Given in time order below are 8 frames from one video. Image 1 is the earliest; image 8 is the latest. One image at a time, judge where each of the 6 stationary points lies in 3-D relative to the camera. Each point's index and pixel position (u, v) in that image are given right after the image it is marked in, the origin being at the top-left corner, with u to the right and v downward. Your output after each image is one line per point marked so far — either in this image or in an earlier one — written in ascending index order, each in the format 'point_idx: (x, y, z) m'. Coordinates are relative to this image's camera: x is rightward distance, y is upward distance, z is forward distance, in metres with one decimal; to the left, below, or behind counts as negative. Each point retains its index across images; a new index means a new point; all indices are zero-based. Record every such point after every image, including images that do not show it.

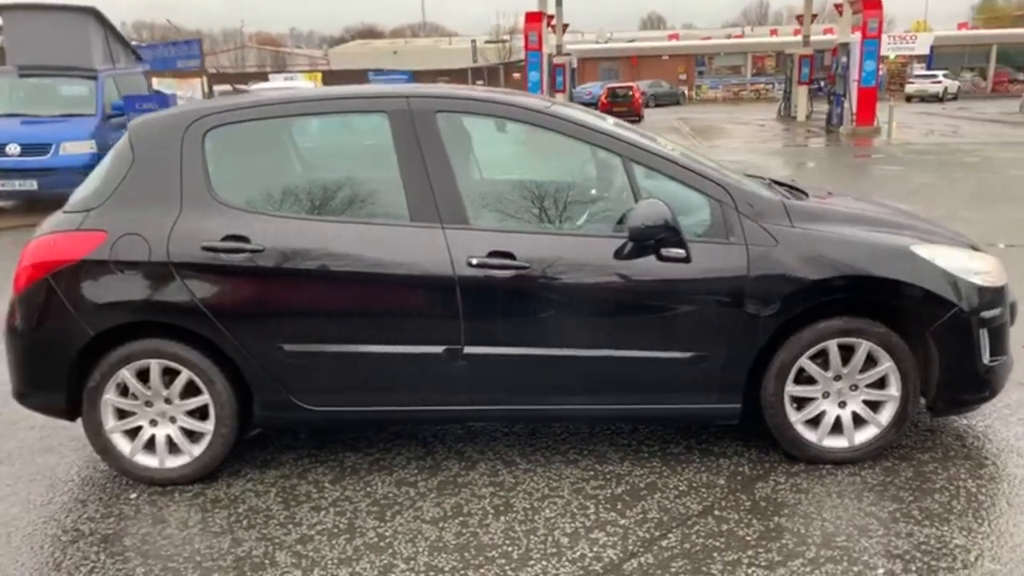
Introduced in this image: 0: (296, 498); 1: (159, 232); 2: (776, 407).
0: (-0.9, -0.9, +3.5) m
1: (-1.5, +0.2, +3.5) m
2: (+1.2, -0.5, +3.6) m
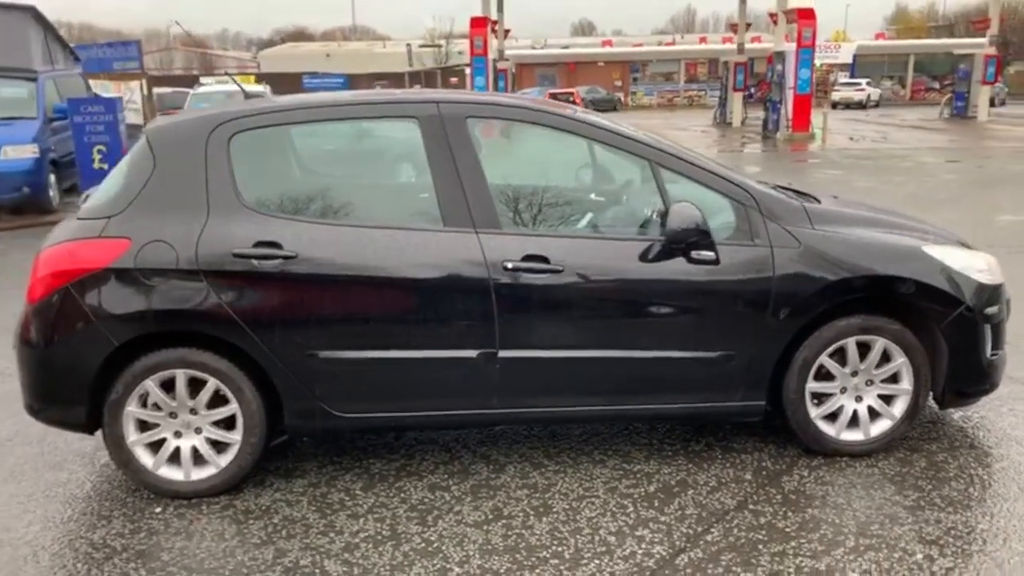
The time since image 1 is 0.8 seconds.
0: (-0.8, -0.9, +3.5) m
1: (-1.3, +0.2, +3.4) m
2: (+1.3, -0.5, +3.7) m
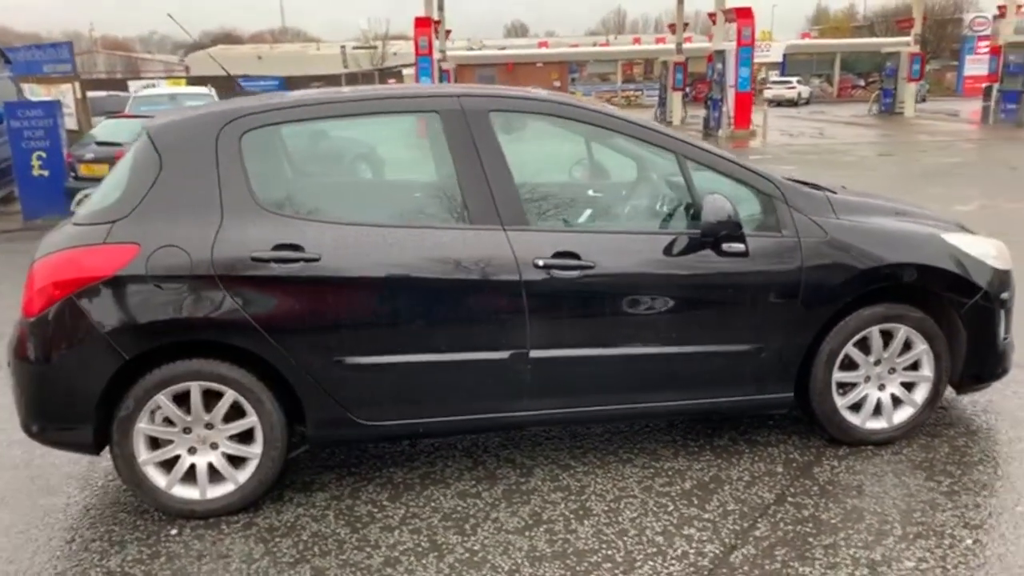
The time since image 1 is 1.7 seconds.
0: (-0.6, -0.9, +3.3) m
1: (-1.2, +0.2, +3.2) m
2: (+1.4, -0.5, +3.7) m
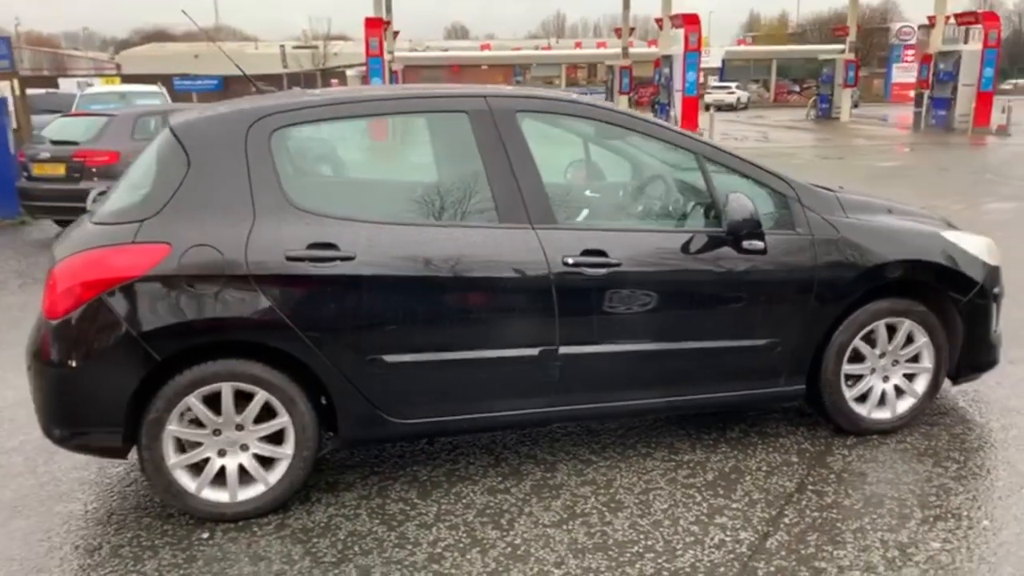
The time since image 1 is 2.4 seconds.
0: (-0.5, -0.9, +3.3) m
1: (-1.1, +0.2, +3.2) m
2: (+1.5, -0.5, +3.9) m
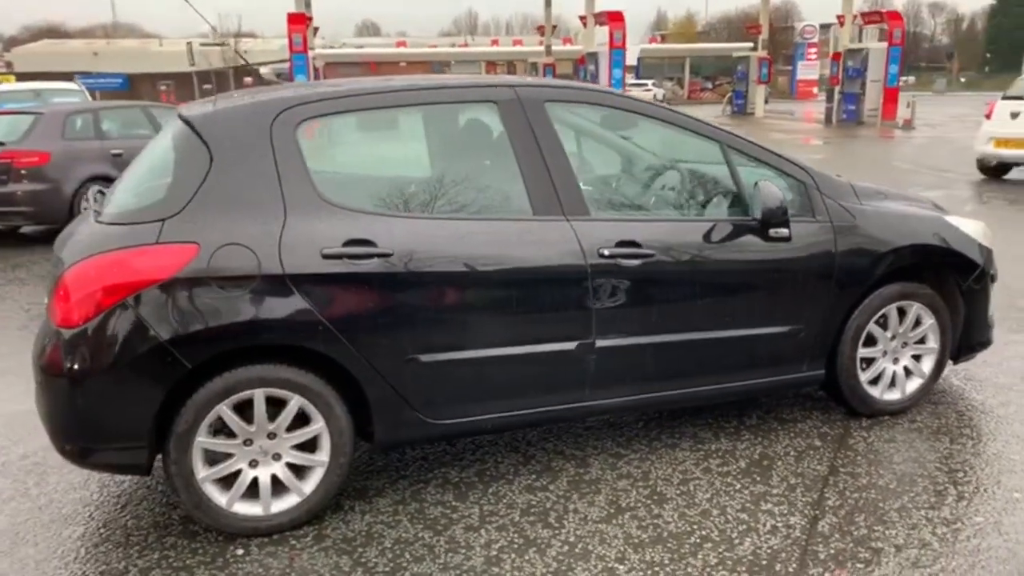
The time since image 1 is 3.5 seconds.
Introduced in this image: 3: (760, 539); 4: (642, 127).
0: (-0.3, -0.9, +3.2) m
1: (-0.9, +0.2, +3.0) m
2: (+1.6, -0.4, +3.9) m
3: (+0.9, -0.9, +3.0) m
4: (+0.6, +0.7, +3.7) m
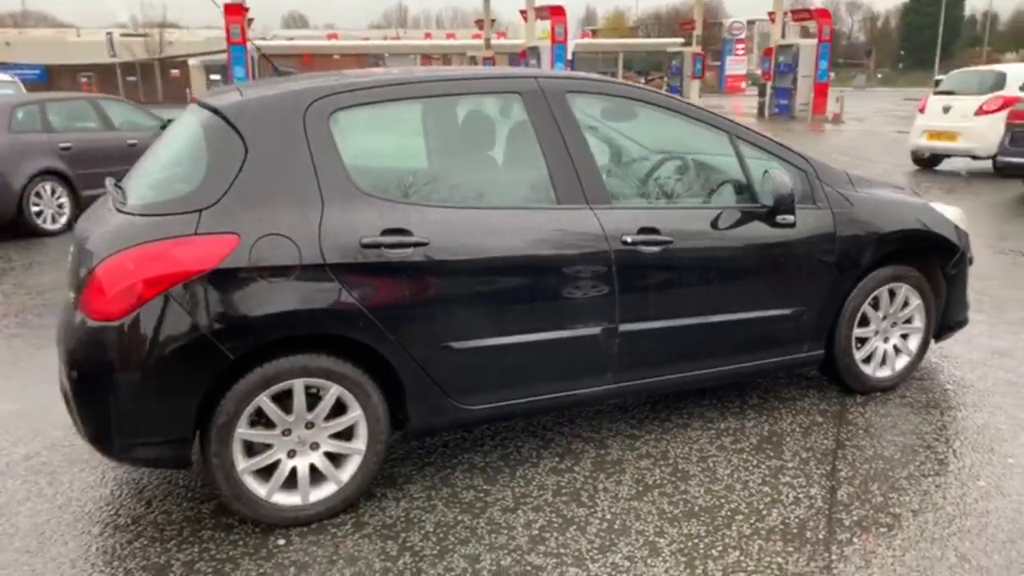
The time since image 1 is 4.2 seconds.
0: (-0.2, -0.9, +3.3) m
1: (-0.8, +0.2, +3.0) m
2: (+1.7, -0.3, +4.1) m
3: (+1.1, -0.9, +3.2) m
4: (+0.7, +0.8, +3.8) m
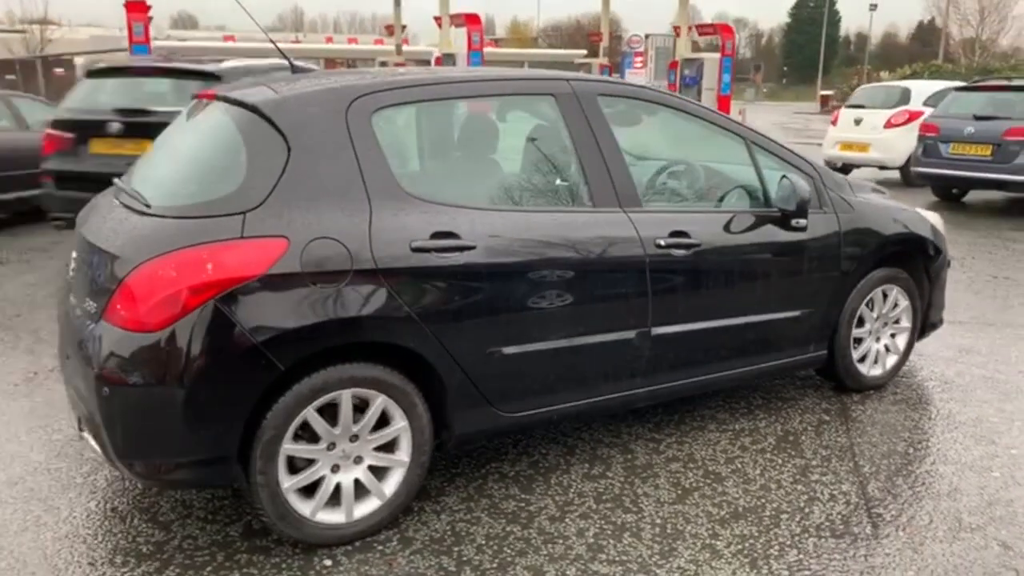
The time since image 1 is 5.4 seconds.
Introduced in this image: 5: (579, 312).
0: (0.0, -0.9, +3.2) m
1: (-0.6, +0.2, +2.9) m
2: (+1.8, -0.3, +4.3) m
3: (+1.3, -0.9, +3.2) m
4: (+0.8, +0.8, +3.8) m
5: (+0.3, -0.1, +3.3) m
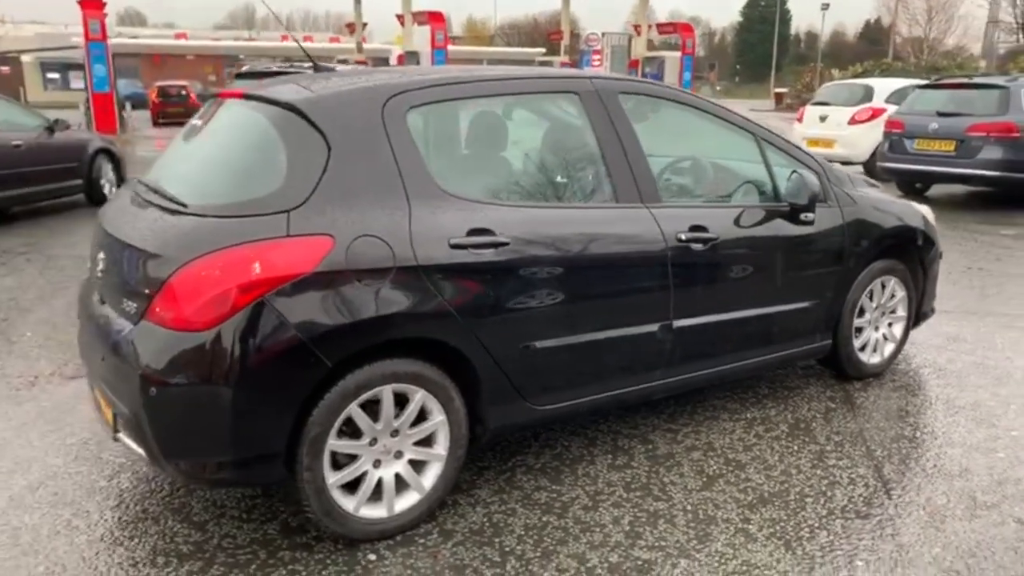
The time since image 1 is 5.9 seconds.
0: (+0.2, -0.9, +3.3) m
1: (-0.4, +0.2, +2.9) m
2: (+1.8, -0.3, +4.4) m
3: (+1.4, -0.8, +3.4) m
4: (+0.8, +0.8, +3.9) m
5: (+0.4, -0.1, +3.4) m
